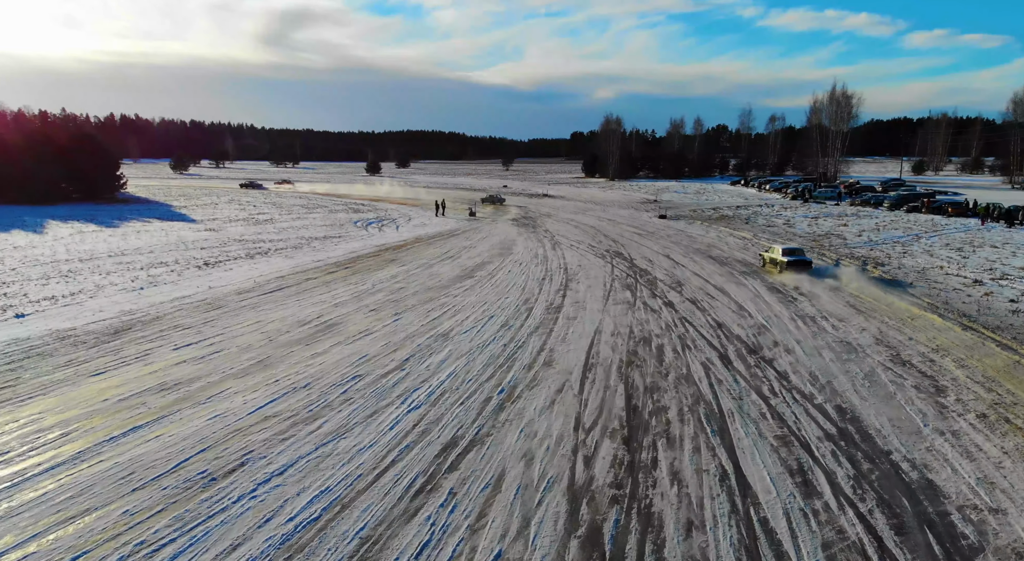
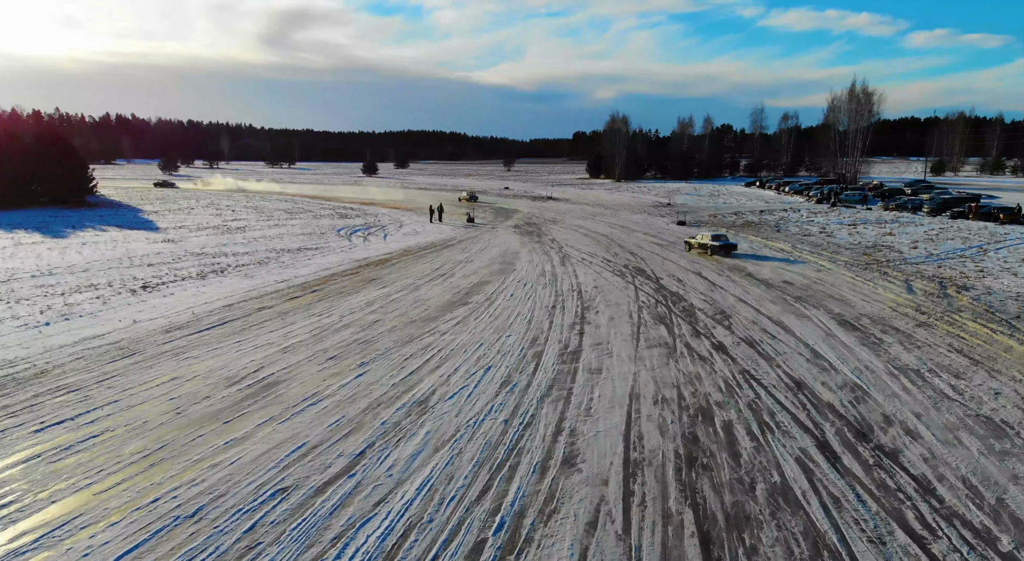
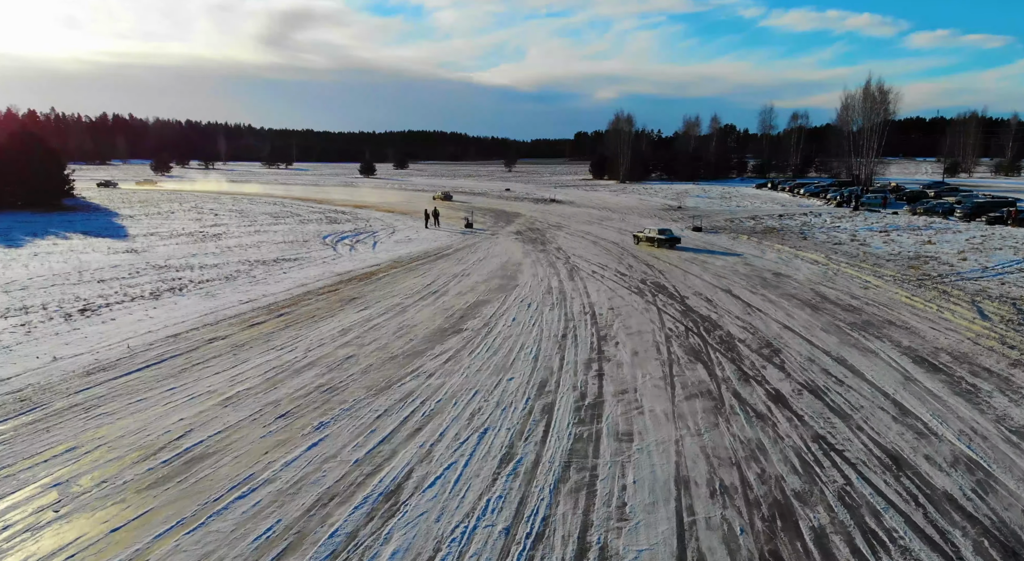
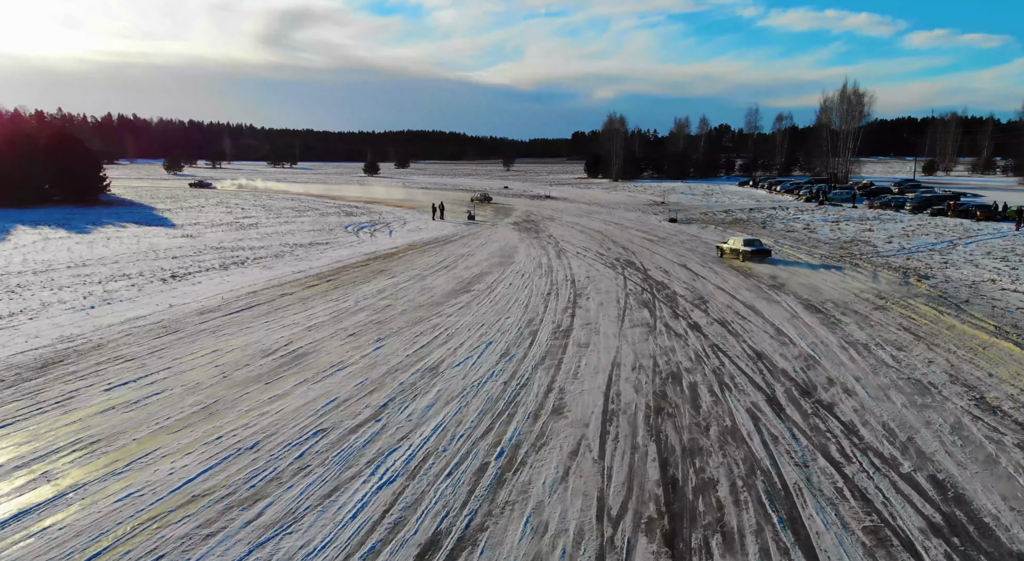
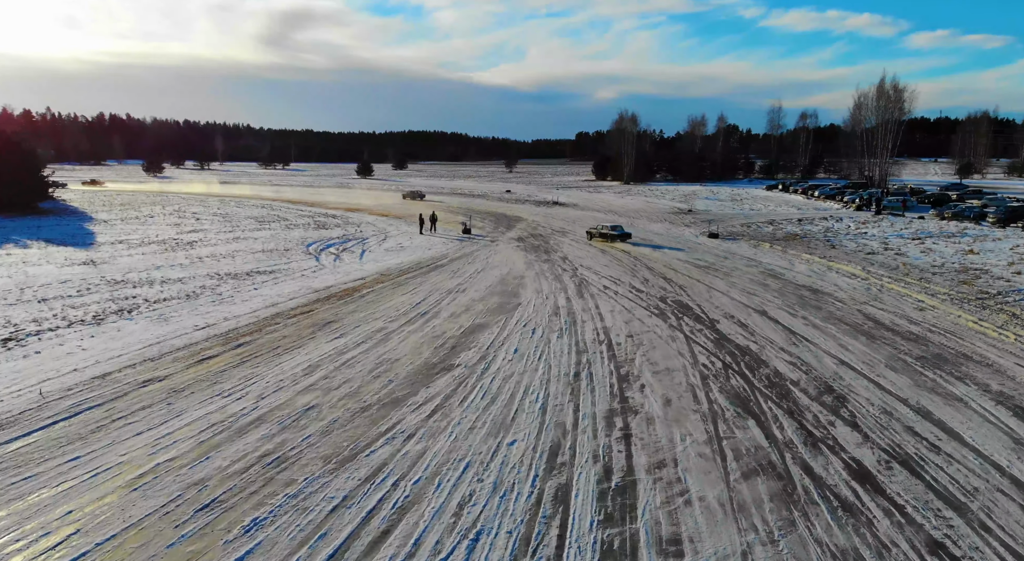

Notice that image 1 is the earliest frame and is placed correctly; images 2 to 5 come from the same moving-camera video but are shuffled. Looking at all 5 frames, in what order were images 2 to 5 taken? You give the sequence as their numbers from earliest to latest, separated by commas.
4, 2, 3, 5
